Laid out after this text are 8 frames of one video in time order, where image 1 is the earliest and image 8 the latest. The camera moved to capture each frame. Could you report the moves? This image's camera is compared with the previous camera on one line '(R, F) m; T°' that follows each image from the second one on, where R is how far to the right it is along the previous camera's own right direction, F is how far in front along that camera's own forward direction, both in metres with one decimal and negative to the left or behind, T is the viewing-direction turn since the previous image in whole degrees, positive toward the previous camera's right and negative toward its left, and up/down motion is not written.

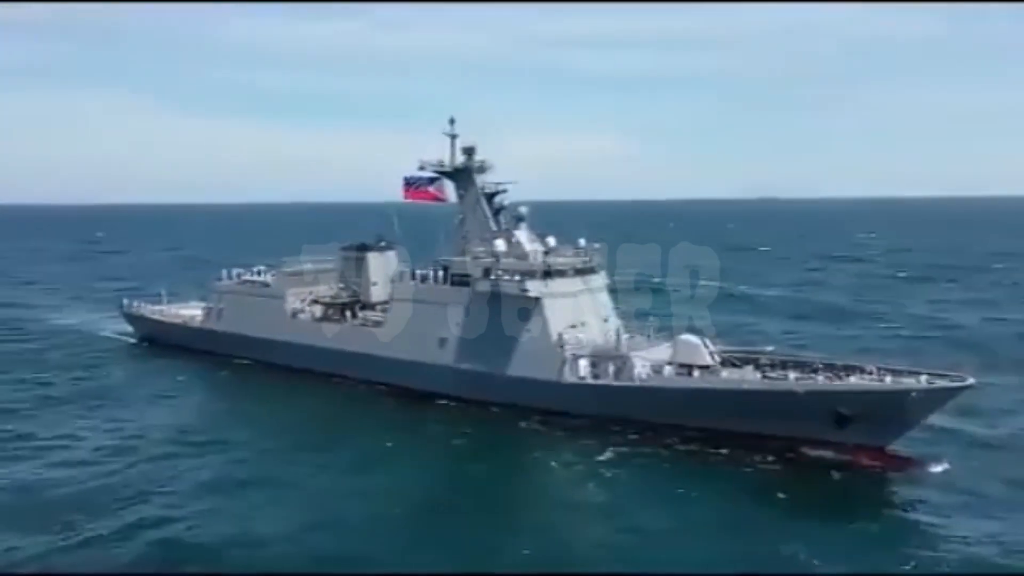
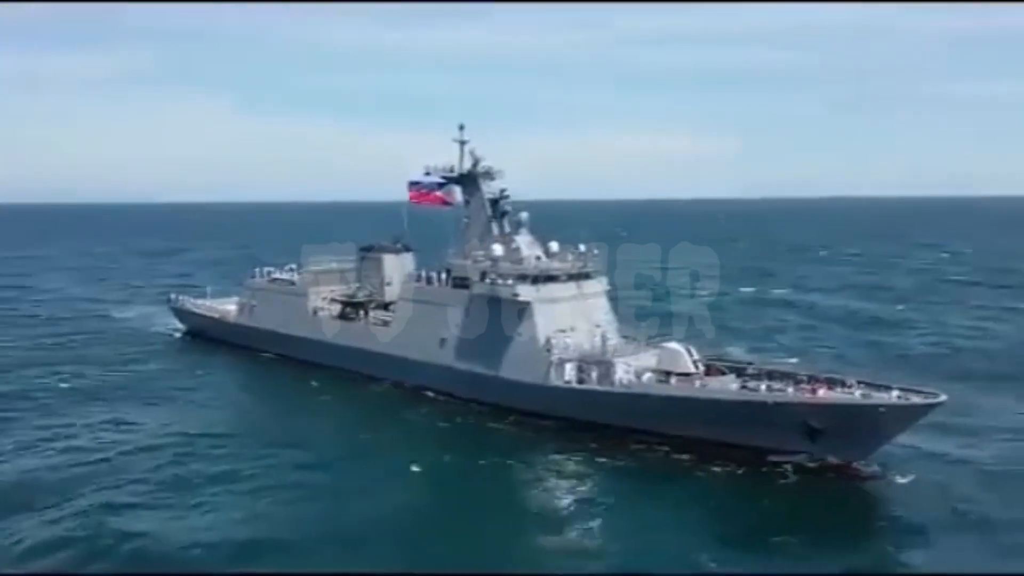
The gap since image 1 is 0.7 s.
(+1.6, -1.0) m; -2°
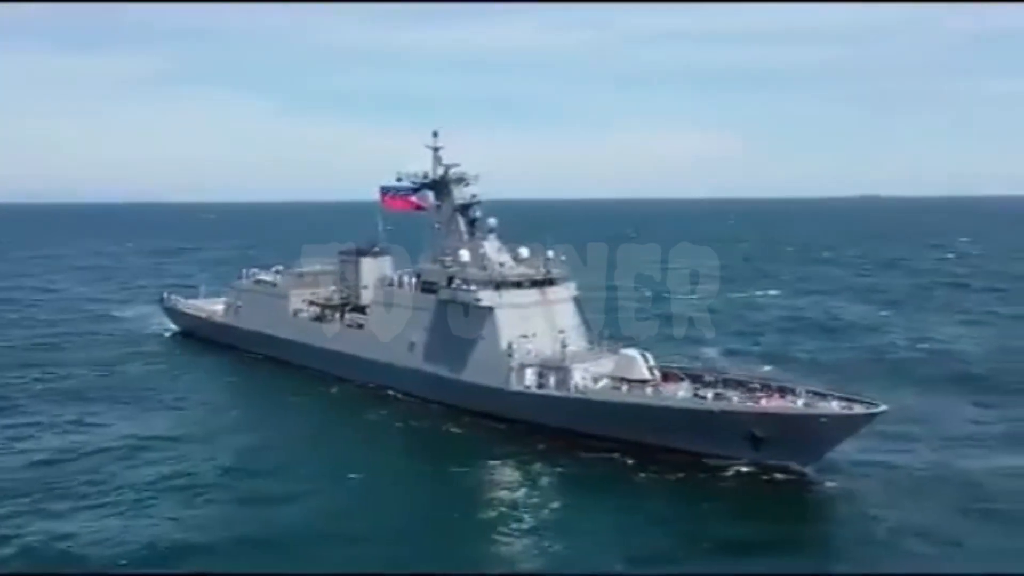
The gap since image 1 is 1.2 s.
(+1.3, -0.5) m; 0°
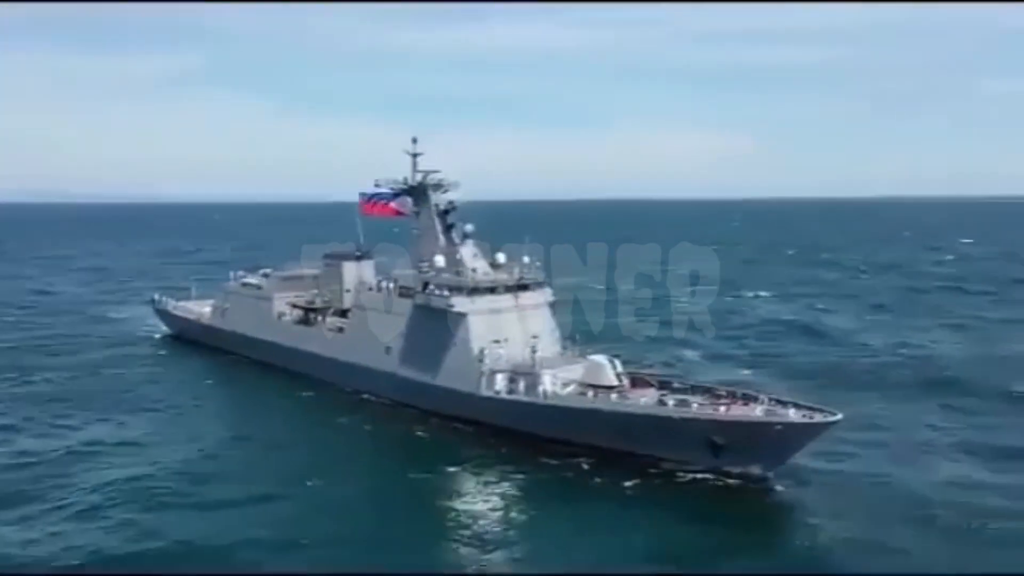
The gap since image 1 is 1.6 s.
(+1.0, -0.3) m; 0°
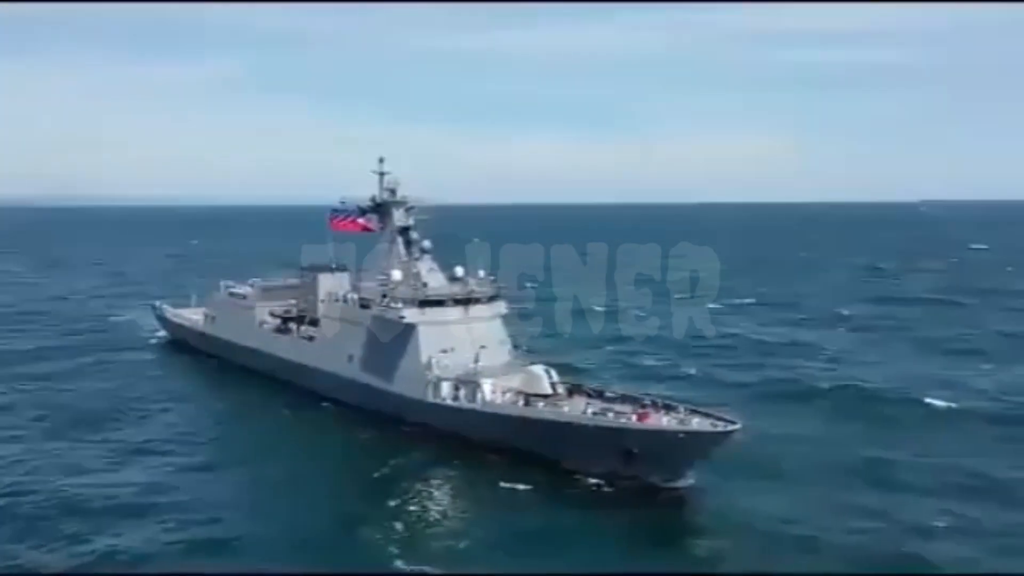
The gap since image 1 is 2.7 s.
(+1.9, -2.2) m; 0°
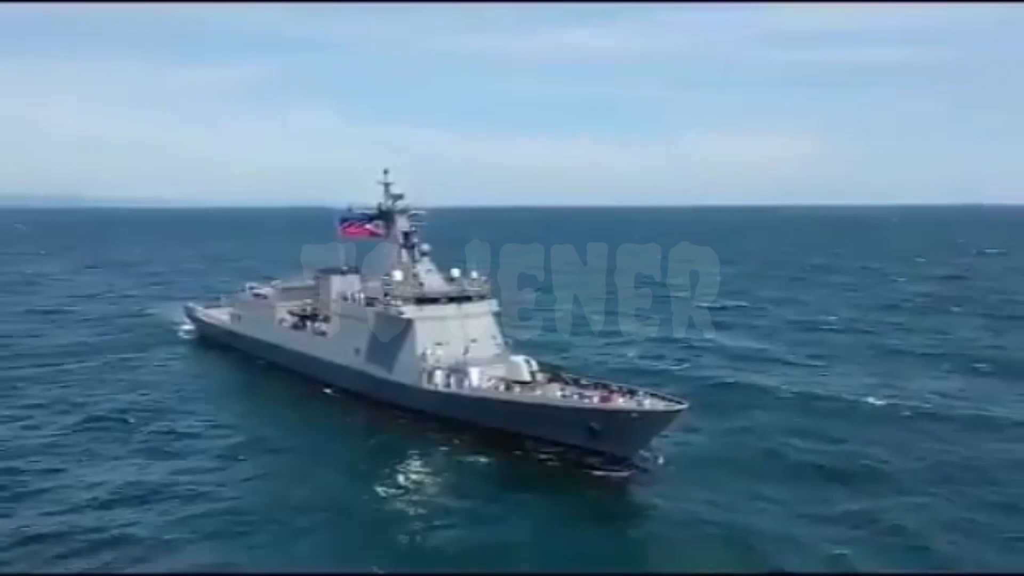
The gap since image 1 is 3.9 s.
(+0.6, -4.3) m; 0°
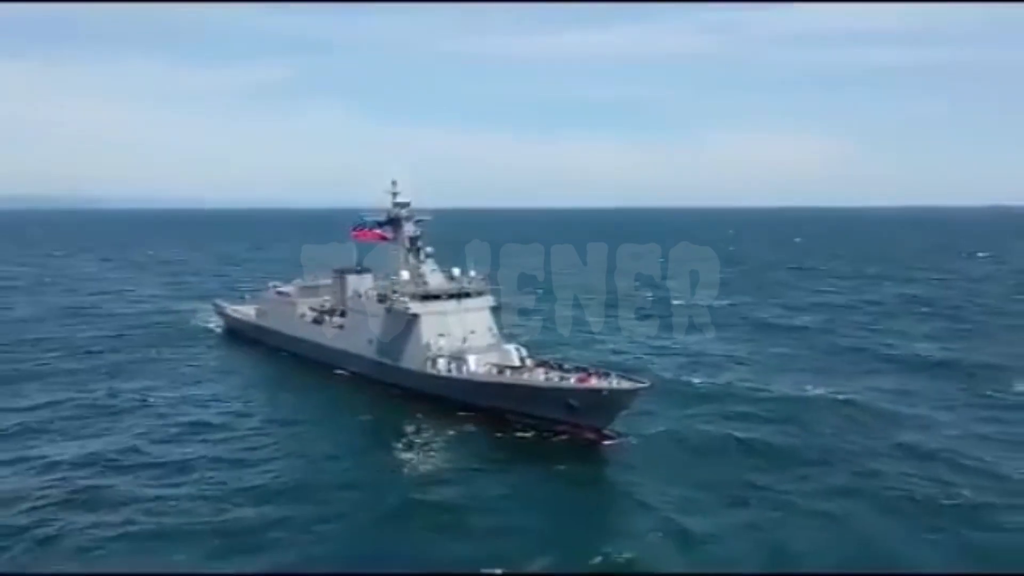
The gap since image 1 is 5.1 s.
(+0.3, -5.2) m; 0°
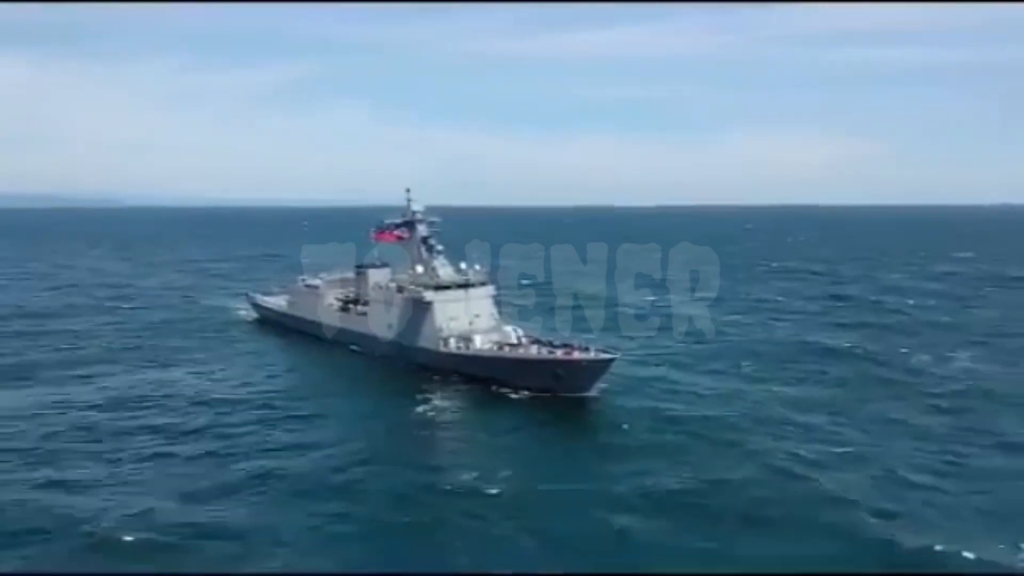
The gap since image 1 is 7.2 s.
(-3.8, +2.0) m; 0°
